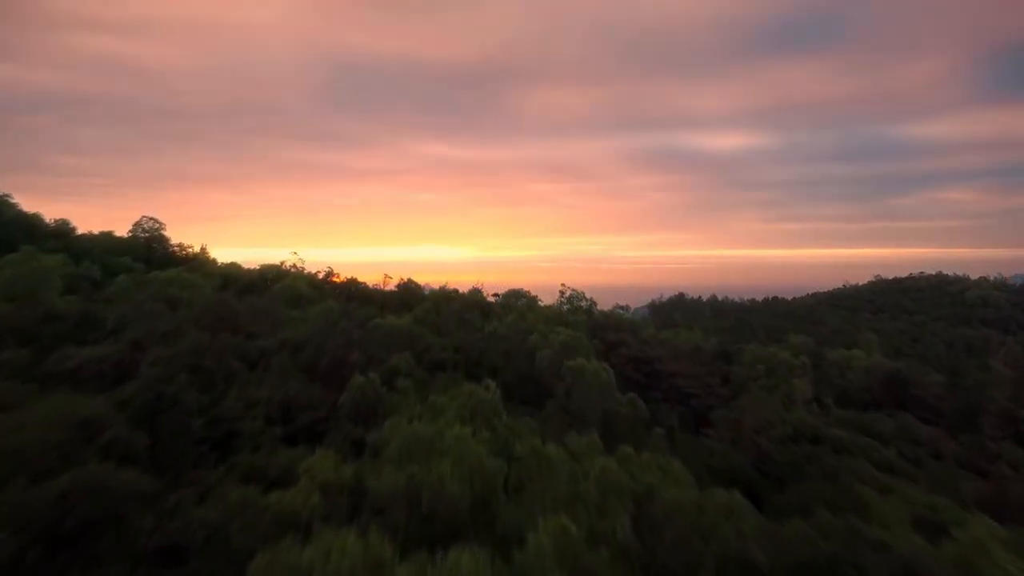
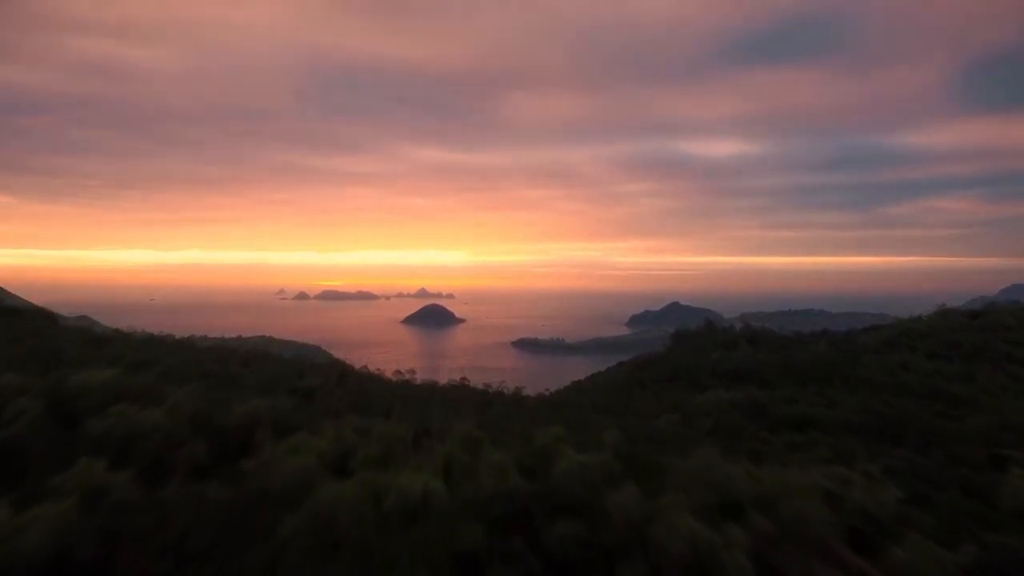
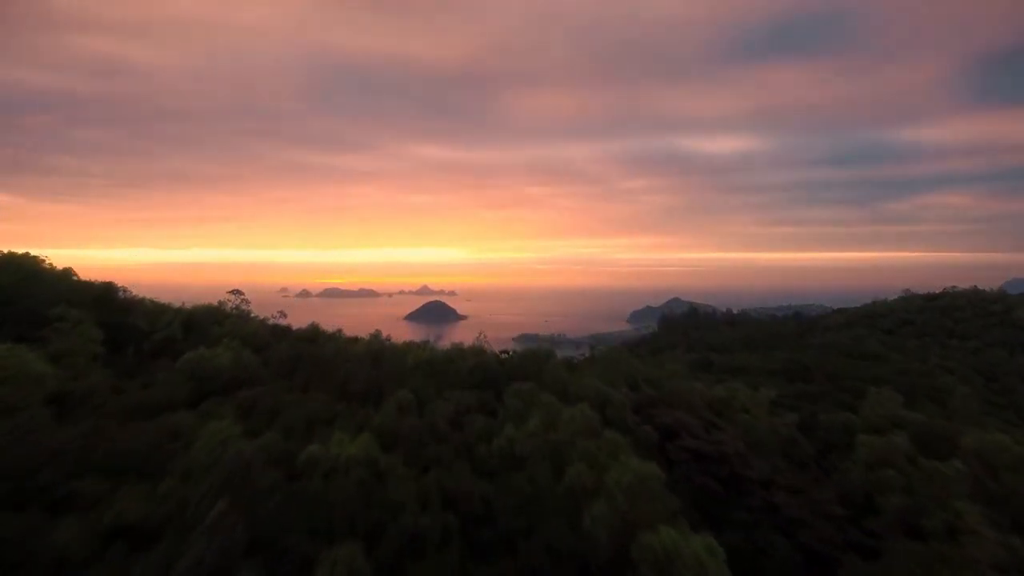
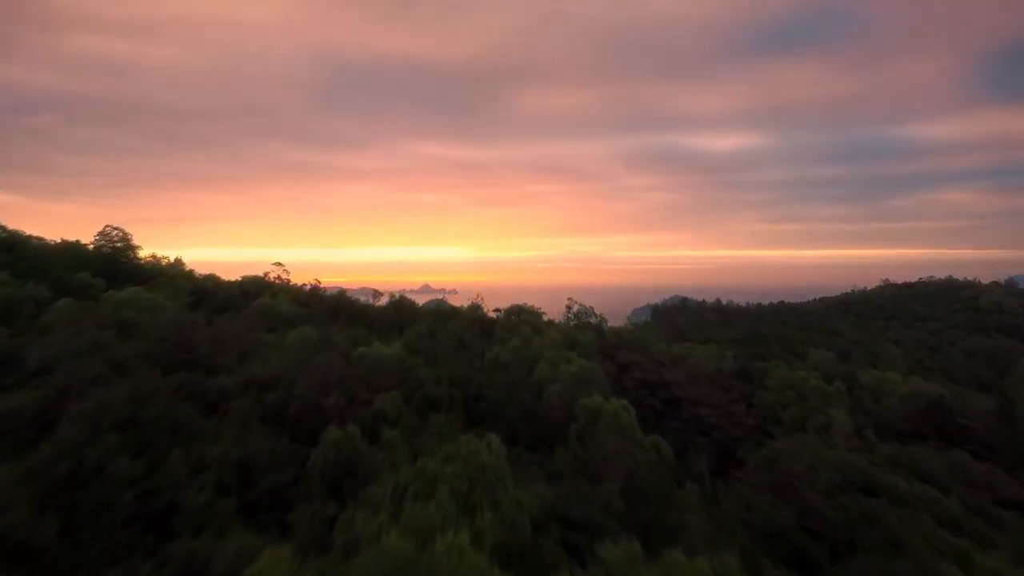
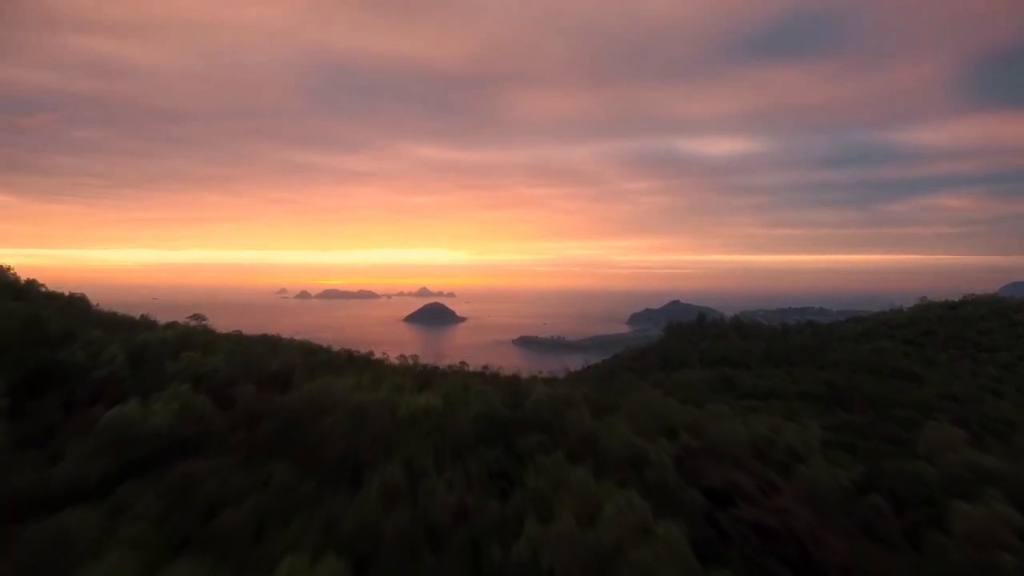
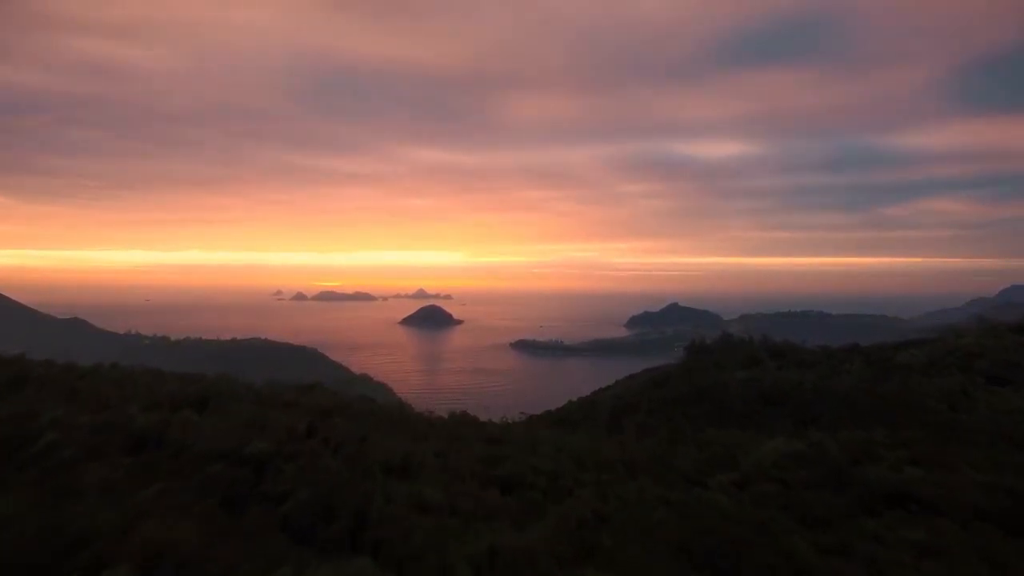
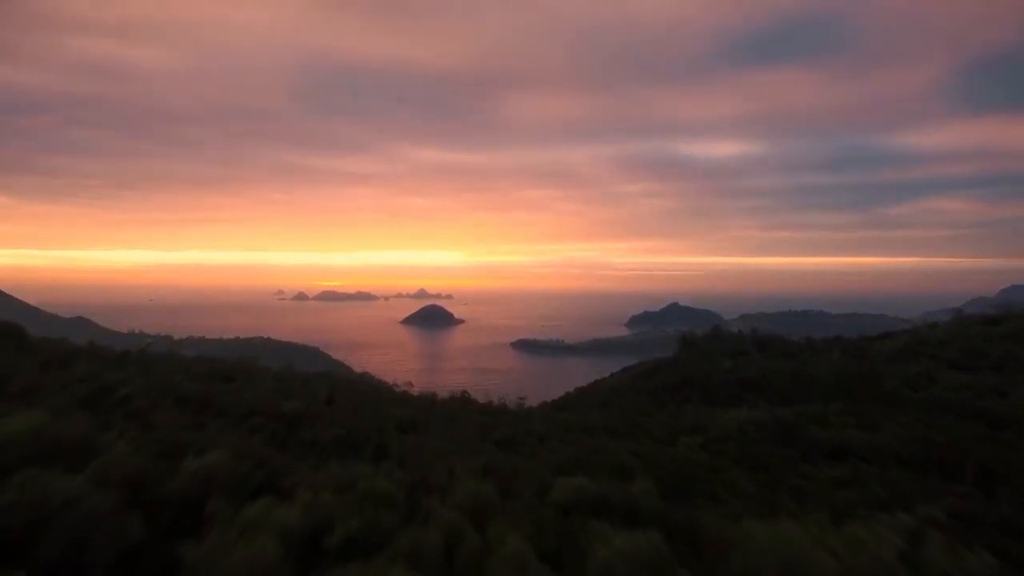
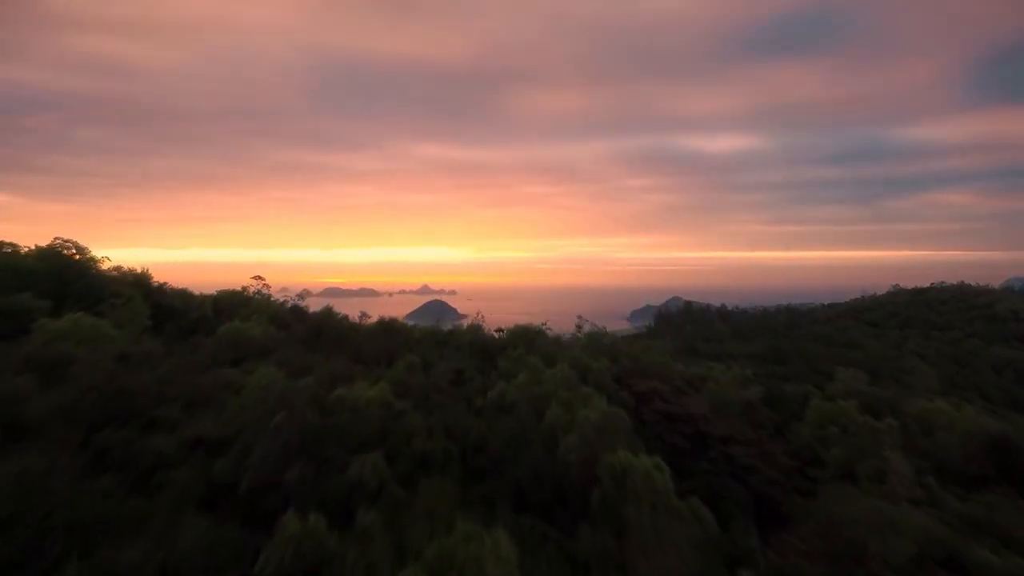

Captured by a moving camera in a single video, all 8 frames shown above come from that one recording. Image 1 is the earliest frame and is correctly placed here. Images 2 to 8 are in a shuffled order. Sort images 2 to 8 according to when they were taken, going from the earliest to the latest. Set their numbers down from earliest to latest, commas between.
4, 8, 3, 5, 2, 7, 6
